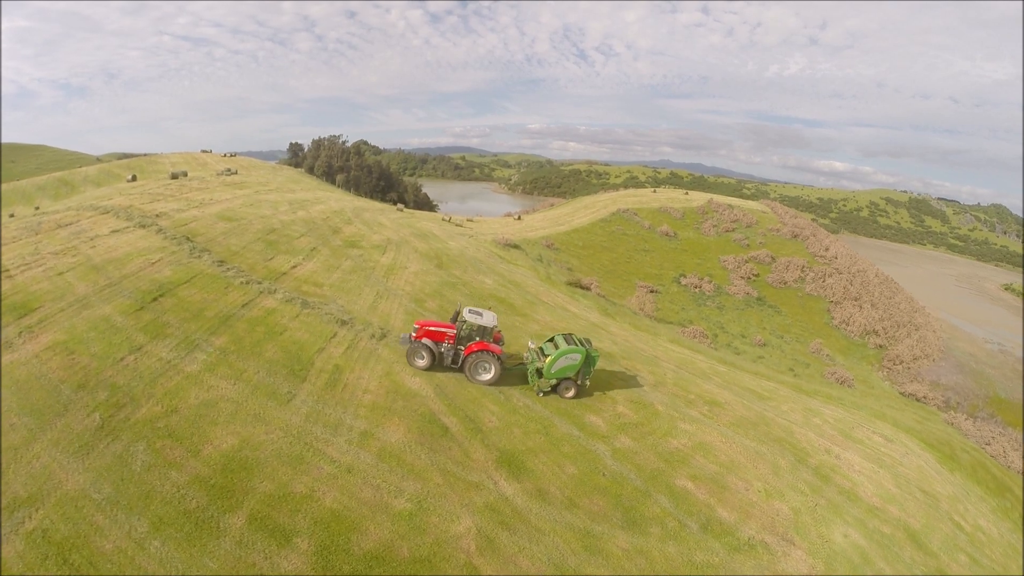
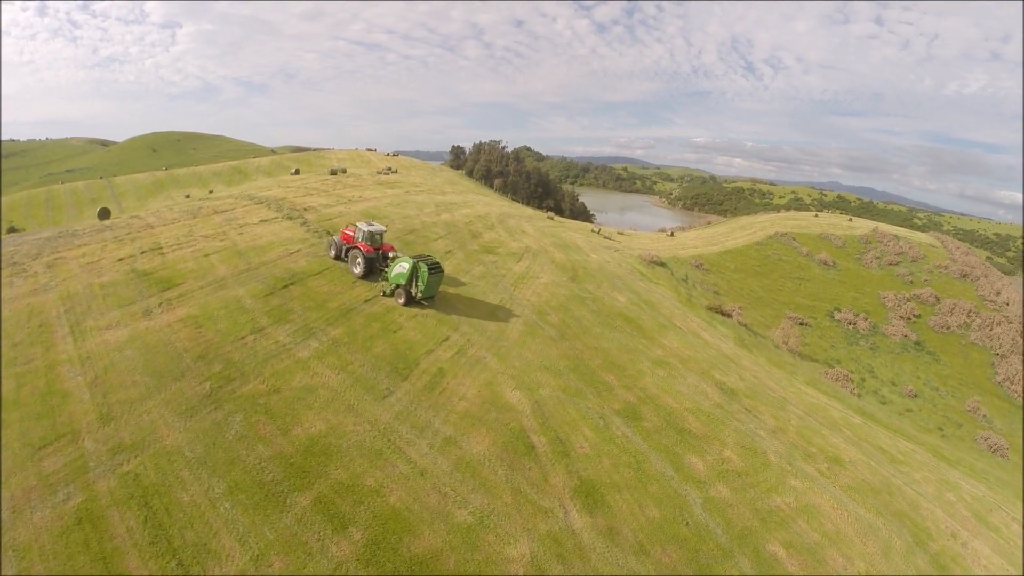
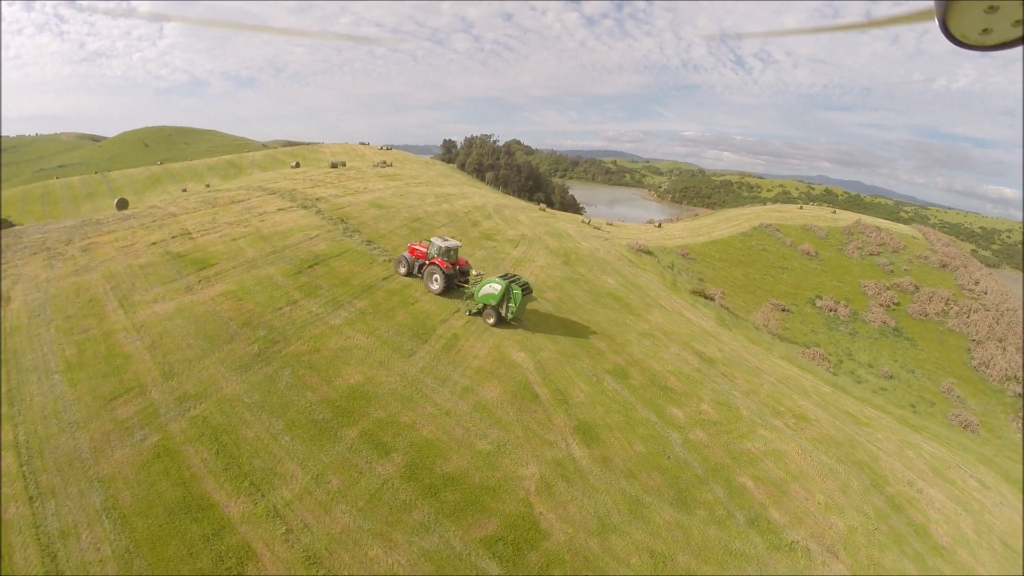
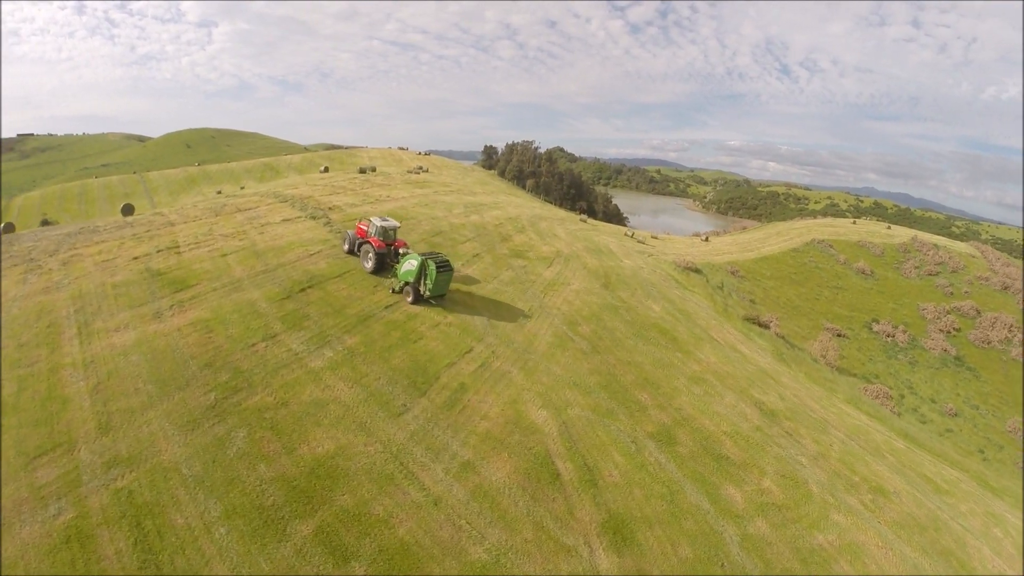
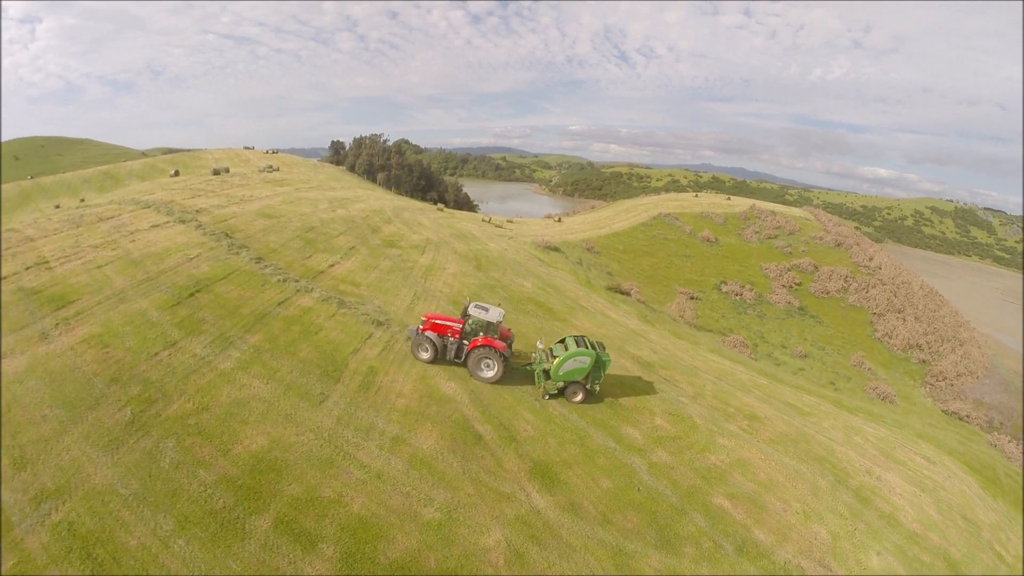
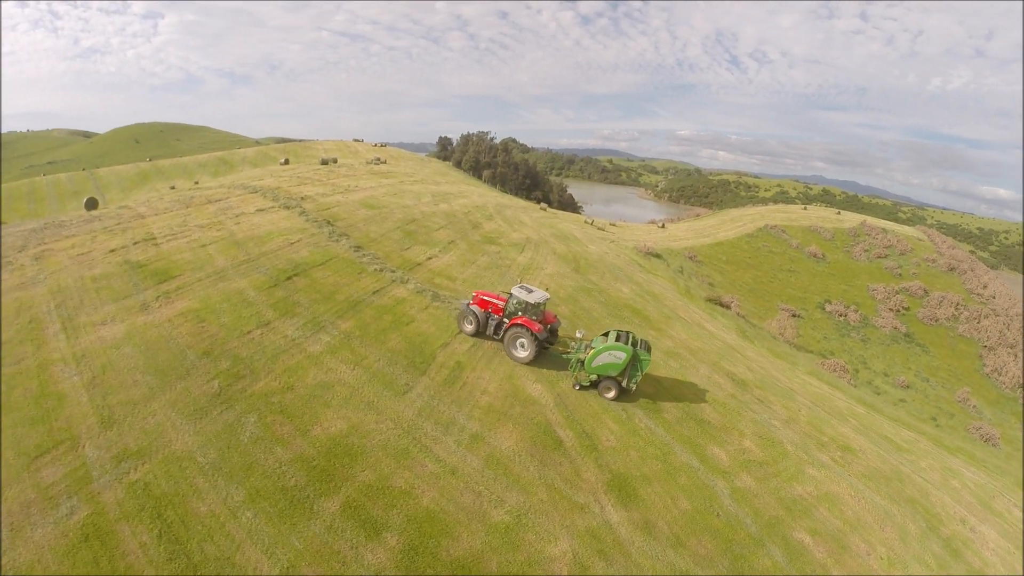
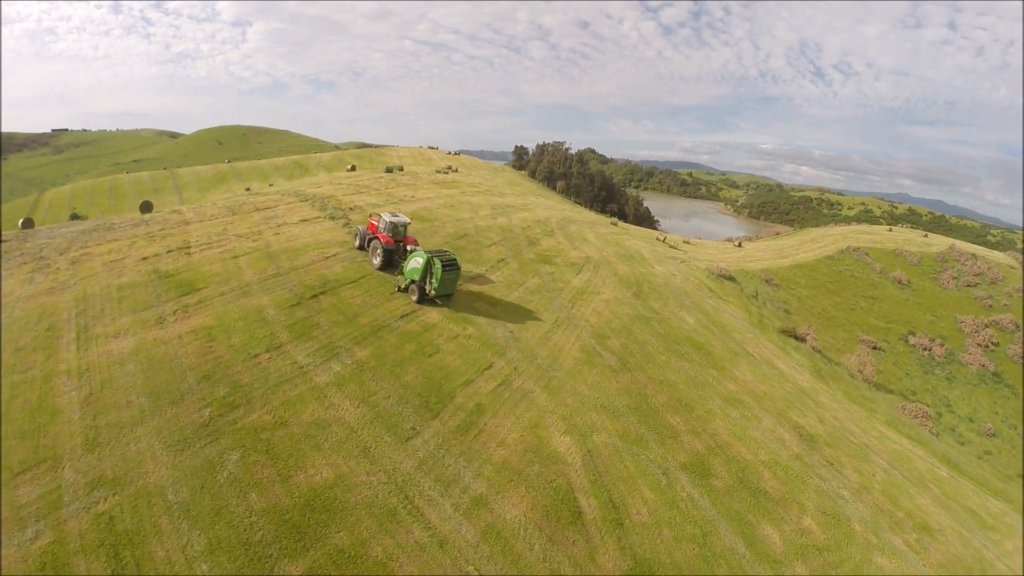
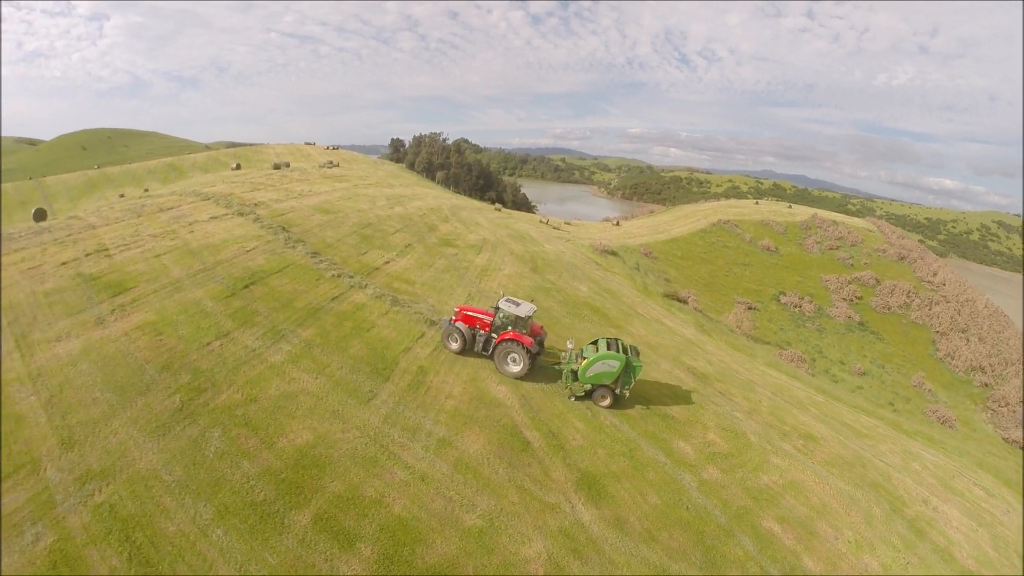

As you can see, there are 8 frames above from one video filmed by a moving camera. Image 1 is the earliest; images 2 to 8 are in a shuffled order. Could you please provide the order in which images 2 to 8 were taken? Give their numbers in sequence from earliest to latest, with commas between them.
5, 8, 6, 3, 2, 4, 7
